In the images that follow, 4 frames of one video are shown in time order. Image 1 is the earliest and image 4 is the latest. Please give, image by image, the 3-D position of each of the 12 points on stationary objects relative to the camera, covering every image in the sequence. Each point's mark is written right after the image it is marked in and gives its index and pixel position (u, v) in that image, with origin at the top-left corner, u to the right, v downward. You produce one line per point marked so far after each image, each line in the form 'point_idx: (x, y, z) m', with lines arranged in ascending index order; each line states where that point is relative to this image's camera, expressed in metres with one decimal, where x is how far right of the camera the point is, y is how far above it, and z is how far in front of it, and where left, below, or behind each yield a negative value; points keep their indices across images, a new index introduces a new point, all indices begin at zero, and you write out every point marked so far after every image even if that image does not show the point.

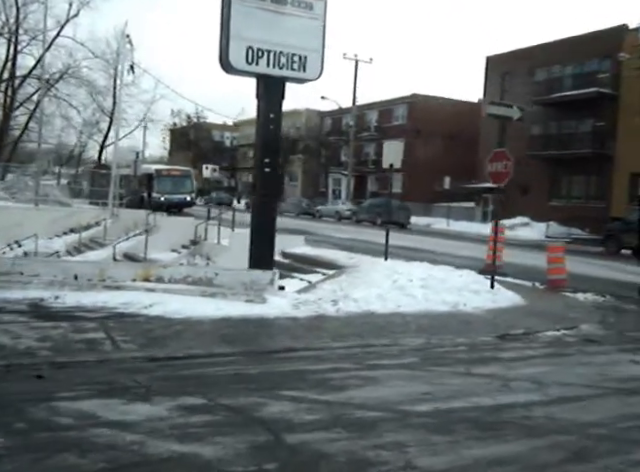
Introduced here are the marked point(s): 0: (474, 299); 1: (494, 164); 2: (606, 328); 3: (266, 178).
0: (+2.6, -1.1, +12.1) m
1: (+3.1, +1.3, +13.3) m
2: (+4.3, -1.4, +11.2) m
3: (-0.9, +0.9, +11.5) m
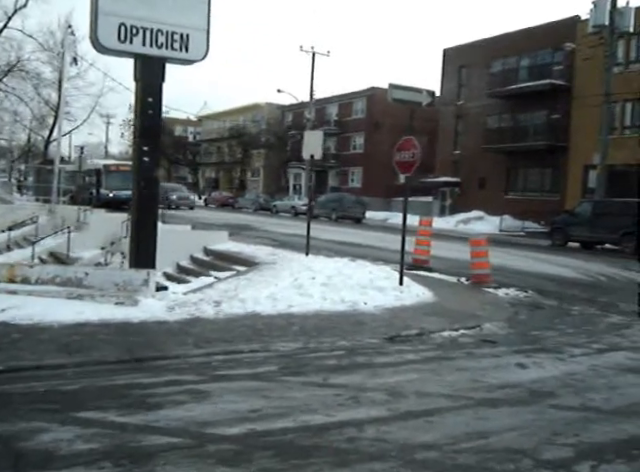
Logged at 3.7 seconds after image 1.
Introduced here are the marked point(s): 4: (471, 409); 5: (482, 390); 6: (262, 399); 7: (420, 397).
0: (+0.9, -1.0, +11.3) m
1: (+1.4, +1.4, +12.5) m
2: (+2.7, -1.3, +10.5) m
3: (-2.5, +1.0, +10.5) m
4: (+1.2, -1.4, +5.9) m
5: (+1.5, -1.4, +6.6) m
6: (-0.5, -1.3, +6.0) m
7: (+0.8, -1.4, +6.2) m
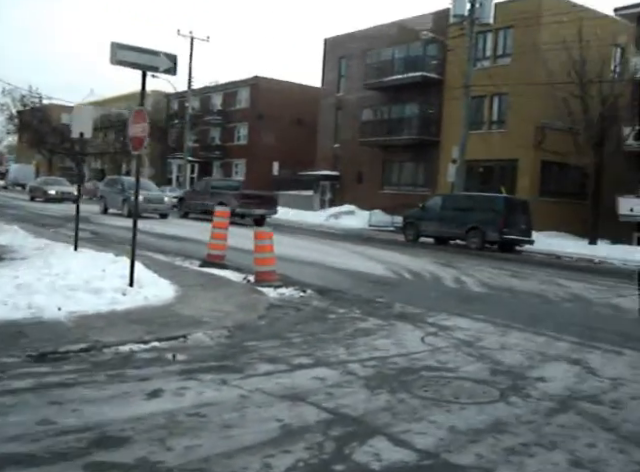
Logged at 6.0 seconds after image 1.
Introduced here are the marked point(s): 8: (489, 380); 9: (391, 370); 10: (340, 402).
0: (-3.0, -0.8, +9.4) m
1: (-2.7, +1.5, +10.6) m
2: (-1.1, -1.2, +8.7) m
3: (-6.3, +1.1, +8.1) m
4: (-2.0, -1.3, +4.0) m
5: (-1.9, -1.3, +4.7) m
6: (-3.7, -1.2, +3.9) m
7: (-2.4, -1.3, +4.3) m
8: (+1.6, -1.4, +7.0) m
9: (+0.7, -1.3, +7.3) m
10: (+0.2, -1.3, +5.9) m
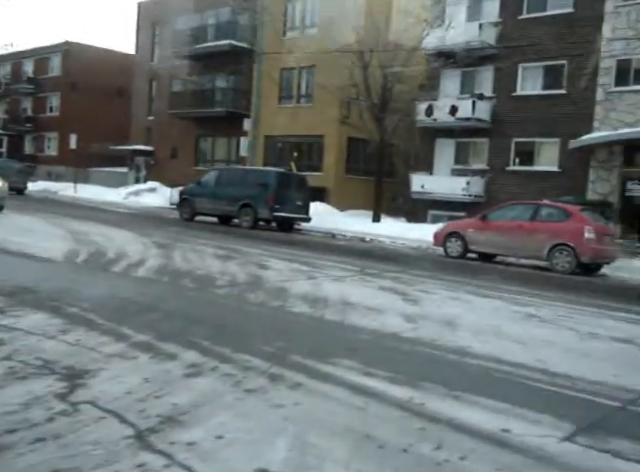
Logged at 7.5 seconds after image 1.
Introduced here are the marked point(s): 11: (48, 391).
0: (-8.0, -0.6, +6.1) m
1: (-7.8, +1.8, +7.3) m
2: (-6.0, -1.0, +5.8) m
3: (-10.9, +1.3, +4.2) m
4: (-6.0, -1.2, +1.0) m
5: (-5.9, -1.2, +1.7) m
6: (-7.6, -1.2, +0.6) m
7: (-6.4, -1.2, +1.2) m
8: (-3.0, -1.2, +4.7) m
9: (-3.9, -1.1, +4.7) m
10: (-4.2, -1.2, +3.3) m
11: (-2.0, -1.2, +5.5) m
